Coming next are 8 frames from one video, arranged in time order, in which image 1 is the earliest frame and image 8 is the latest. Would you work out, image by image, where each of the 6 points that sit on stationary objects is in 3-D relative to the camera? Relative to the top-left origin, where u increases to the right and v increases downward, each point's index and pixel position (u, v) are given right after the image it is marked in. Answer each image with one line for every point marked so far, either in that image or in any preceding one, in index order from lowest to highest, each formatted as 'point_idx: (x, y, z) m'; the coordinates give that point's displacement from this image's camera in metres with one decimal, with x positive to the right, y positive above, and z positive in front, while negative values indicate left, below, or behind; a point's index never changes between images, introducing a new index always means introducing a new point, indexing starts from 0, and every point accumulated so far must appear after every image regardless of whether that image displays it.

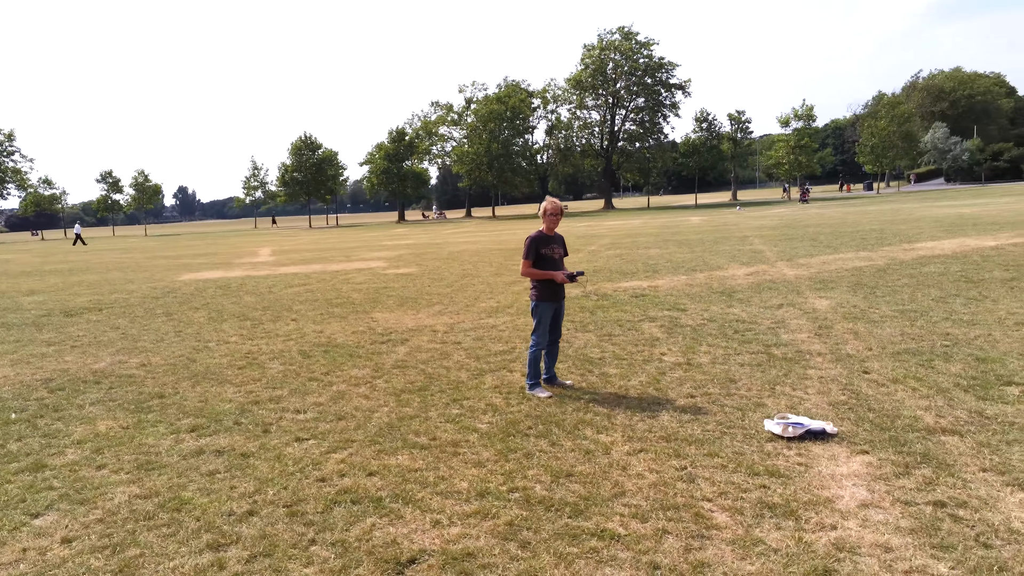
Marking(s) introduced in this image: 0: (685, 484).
0: (+0.9, -1.0, +4.0) m
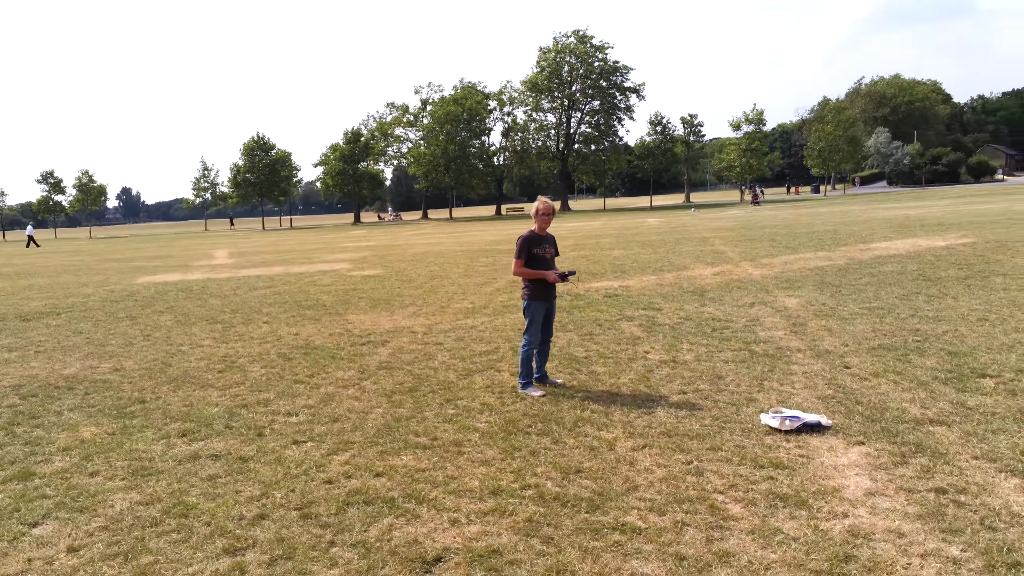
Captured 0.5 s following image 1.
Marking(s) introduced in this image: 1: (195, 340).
0: (+1.0, -1.0, +4.1) m
1: (-3.8, -0.6, +9.1) m
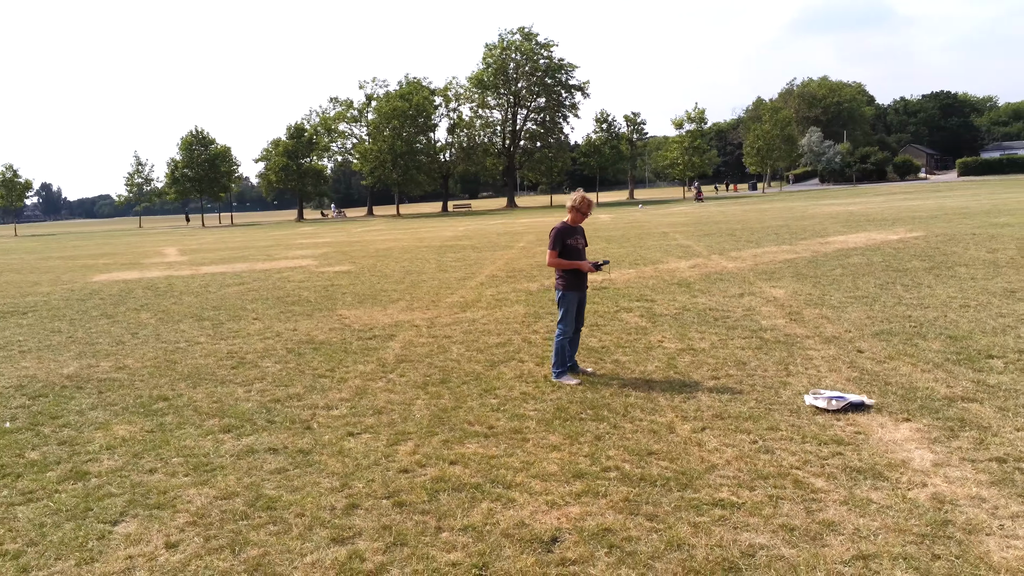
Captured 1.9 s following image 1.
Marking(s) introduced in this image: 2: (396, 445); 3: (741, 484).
0: (+1.5, -0.9, +4.3) m
1: (-3.8, -0.6, +8.9) m
2: (-0.7, -1.0, +4.8) m
3: (+1.2, -1.0, +3.9) m
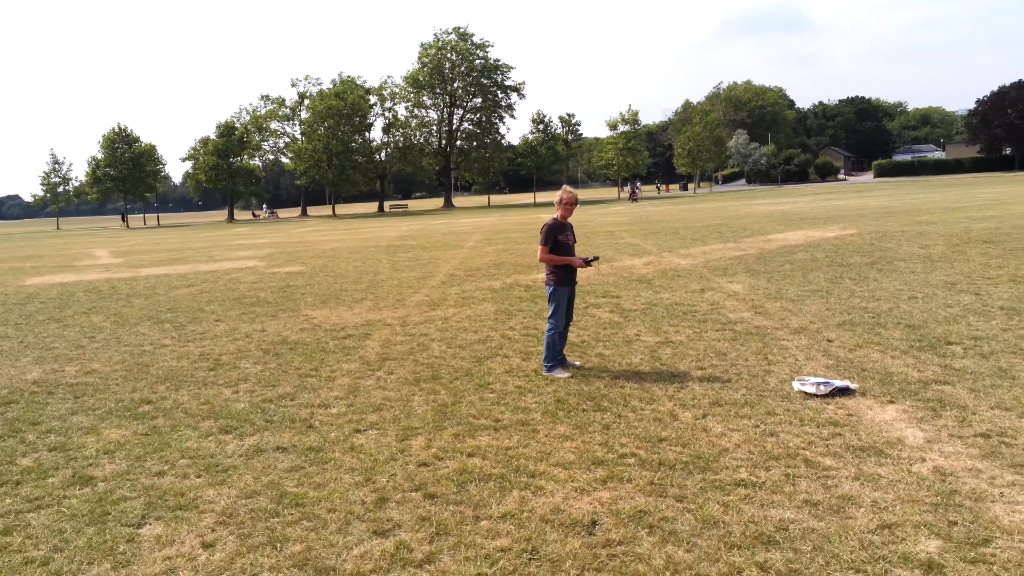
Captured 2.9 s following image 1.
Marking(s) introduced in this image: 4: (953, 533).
0: (+1.6, -0.9, +4.5) m
1: (-4.1, -0.6, +8.6) m
2: (-0.7, -1.0, +4.8) m
3: (+1.3, -1.0, +4.1) m
4: (+1.9, -1.1, +3.2) m
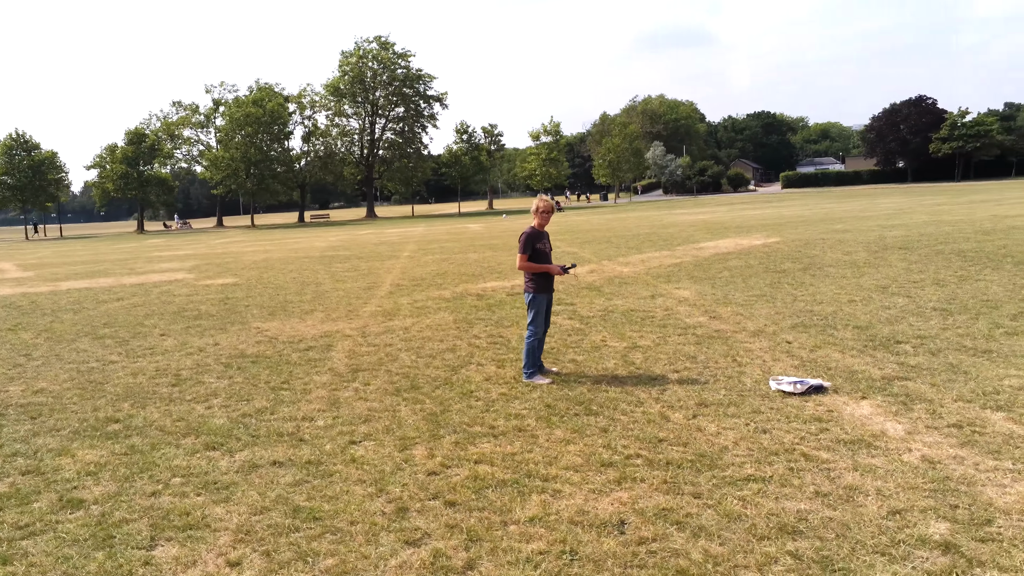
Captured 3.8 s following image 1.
0: (+1.6, -0.9, +4.7) m
1: (-4.5, -0.8, +8.2) m
2: (-0.7, -1.0, +4.8) m
3: (+1.4, -1.0, +4.3) m
4: (+2.1, -1.1, +3.5) m
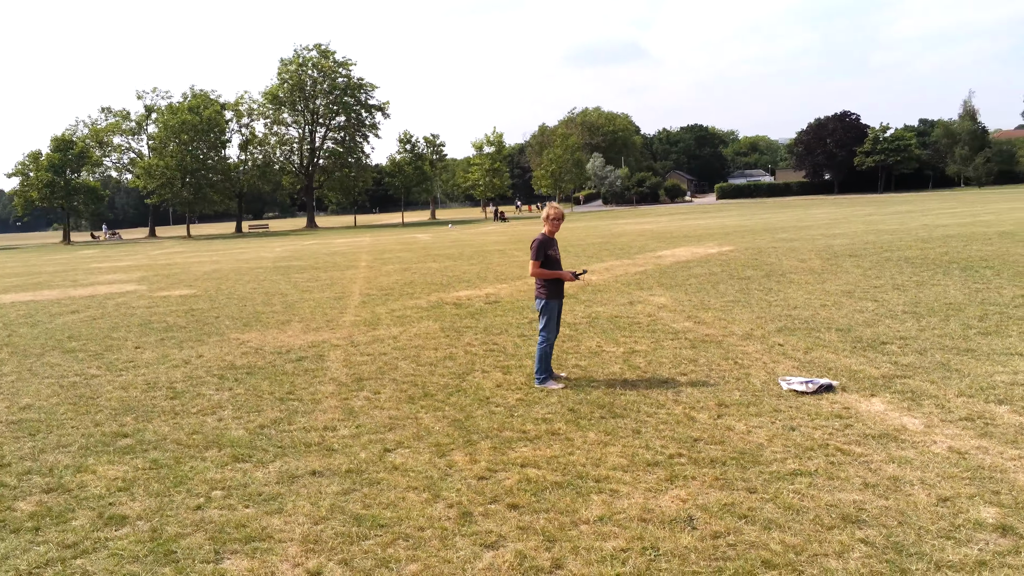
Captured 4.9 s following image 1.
0: (+1.8, -0.9, +4.9) m
1: (-4.5, -0.9, +7.8) m
2: (-0.4, -1.1, +4.8) m
3: (+1.7, -1.0, +4.4) m
4: (+2.4, -1.0, +3.7) m
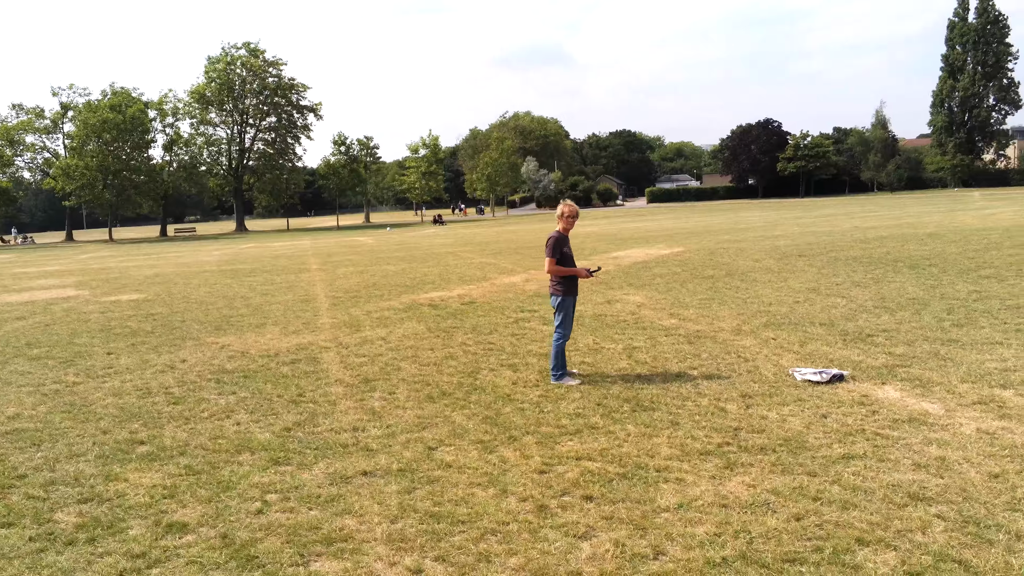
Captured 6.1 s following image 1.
0: (+2.1, -0.9, +5.1) m
1: (-4.5, -0.9, +7.4) m
2: (-0.1, -1.0, +4.7) m
3: (+2.0, -0.9, +4.6) m
4: (+2.8, -1.0, +3.9) m
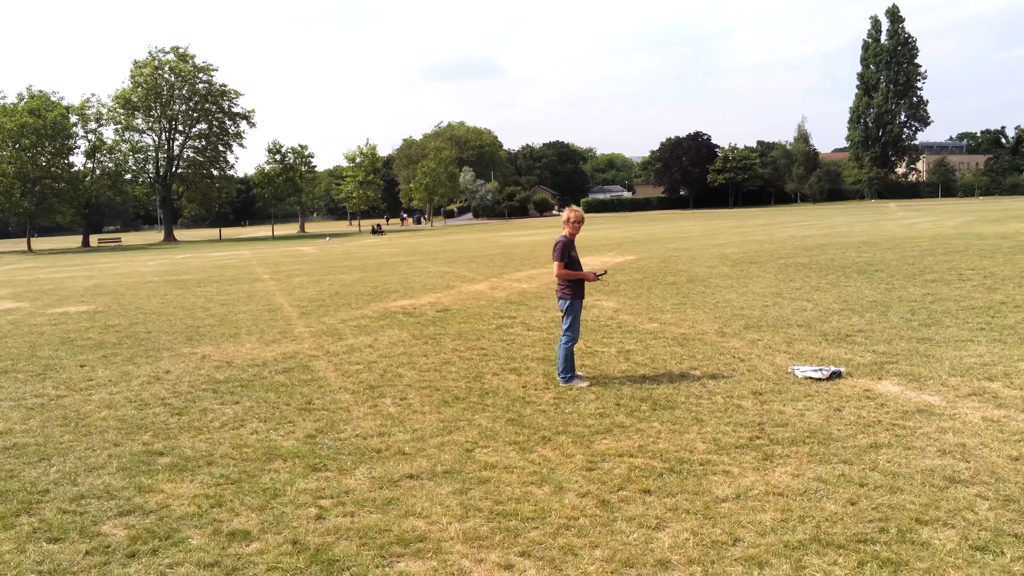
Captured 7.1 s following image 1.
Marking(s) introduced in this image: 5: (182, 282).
0: (+2.3, -0.9, +5.3) m
1: (-4.5, -1.0, +7.0) m
2: (+0.1, -1.0, +4.8) m
3: (+2.3, -0.9, +4.9) m
4: (+3.1, -1.0, +4.3) m
5: (-8.0, +0.1, +18.0) m
